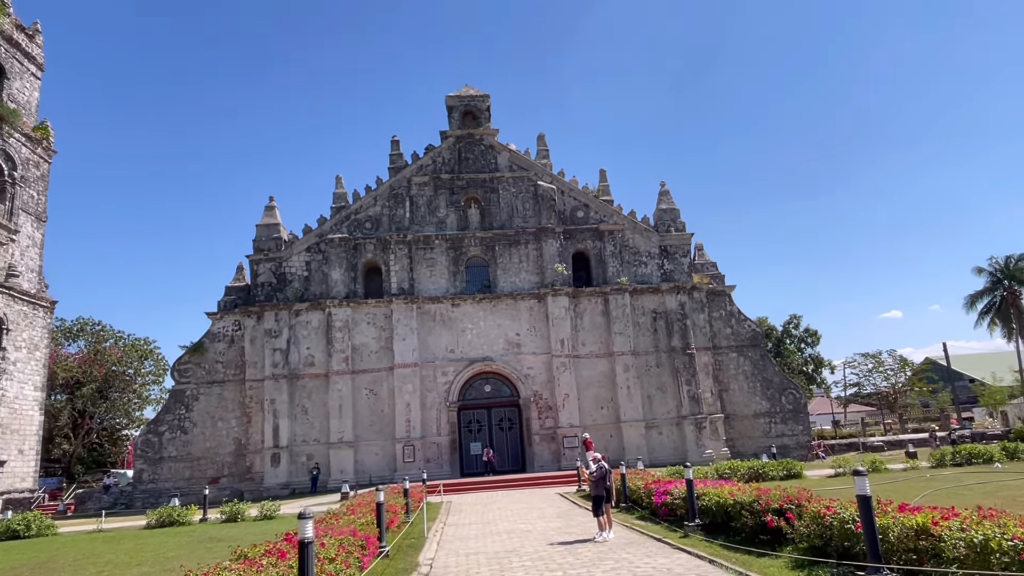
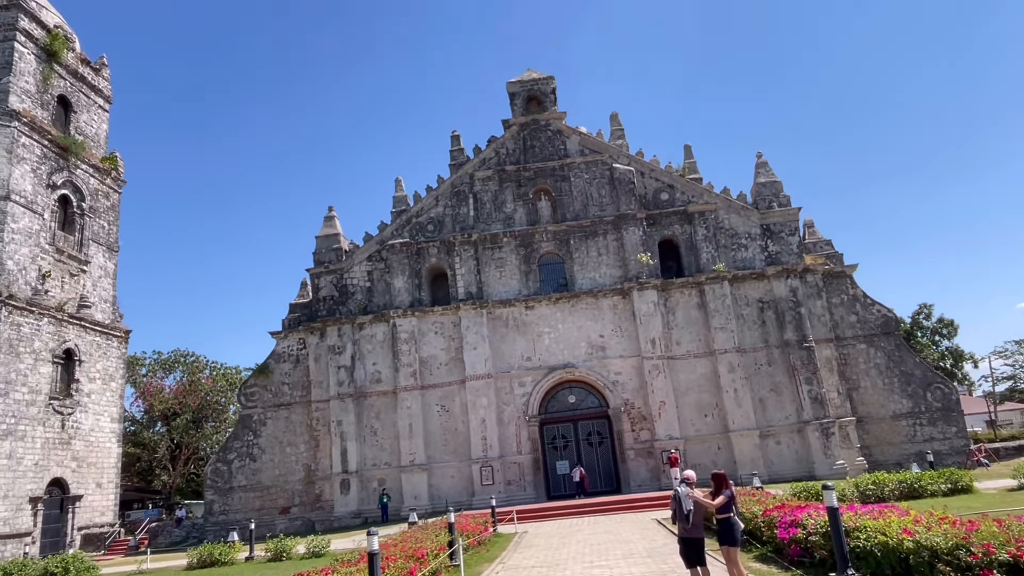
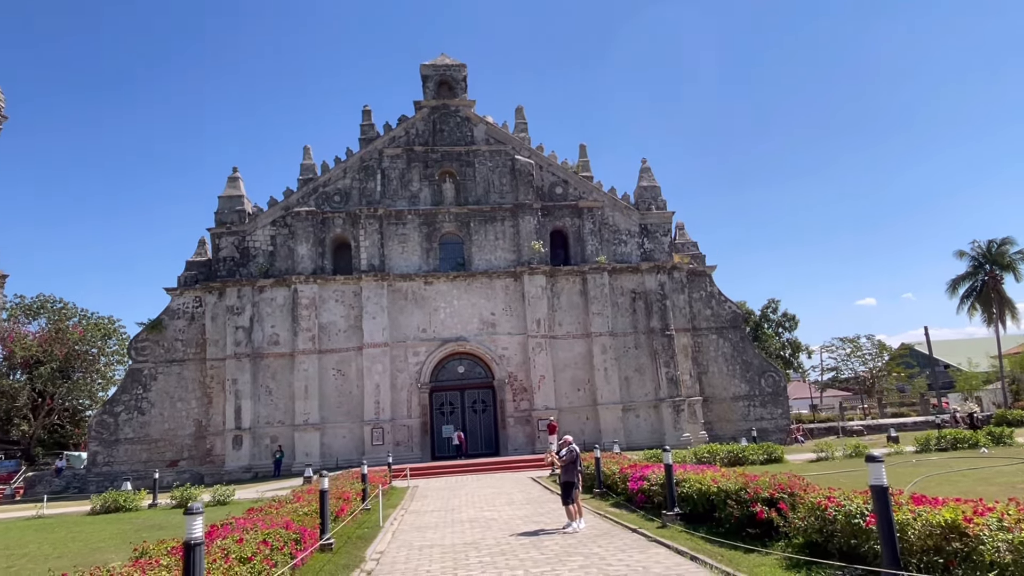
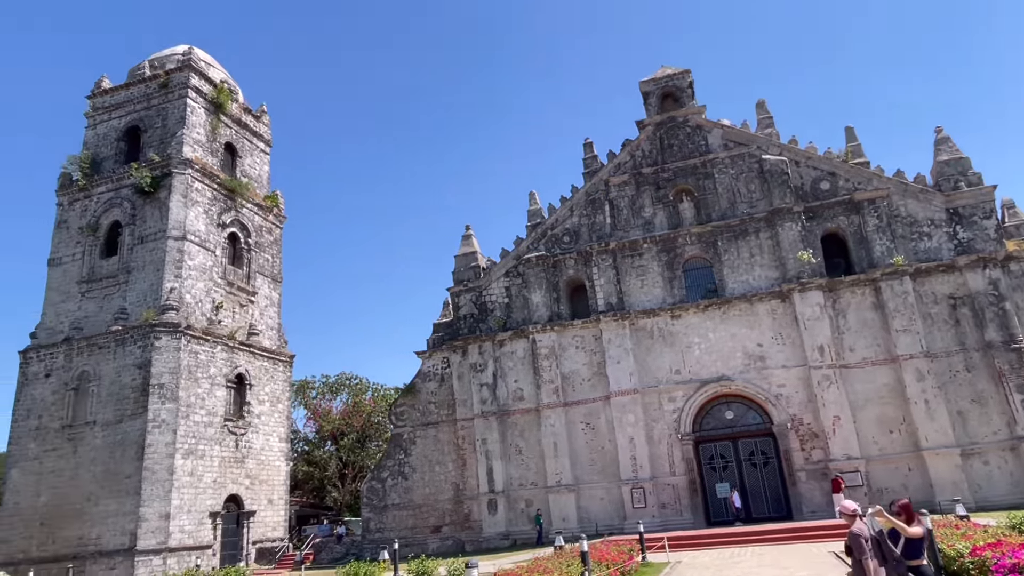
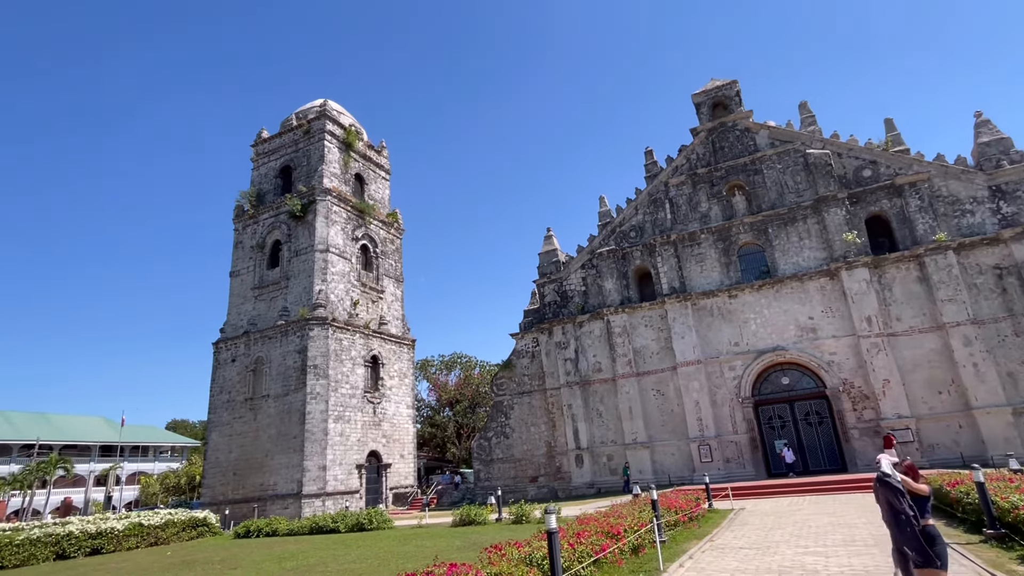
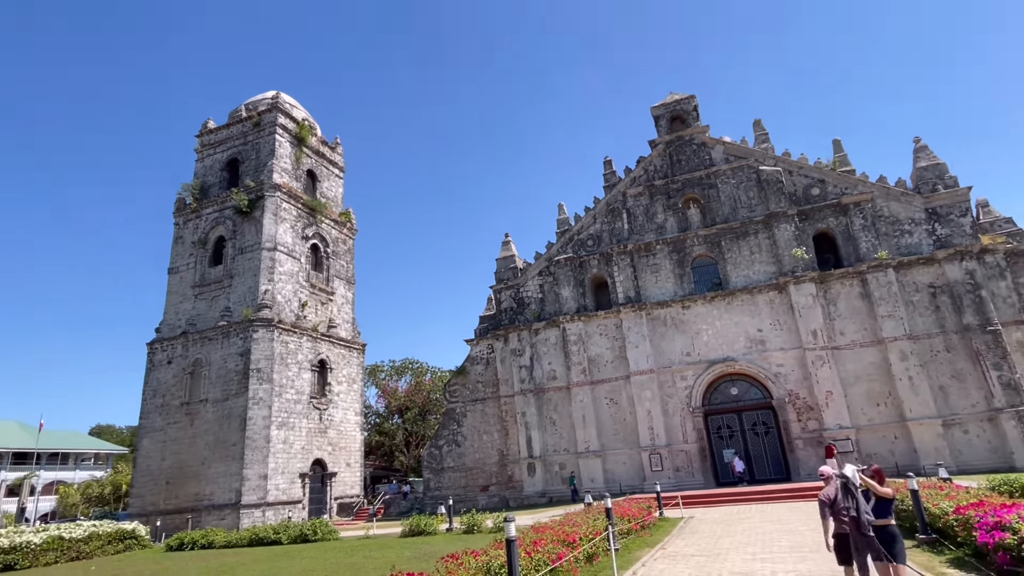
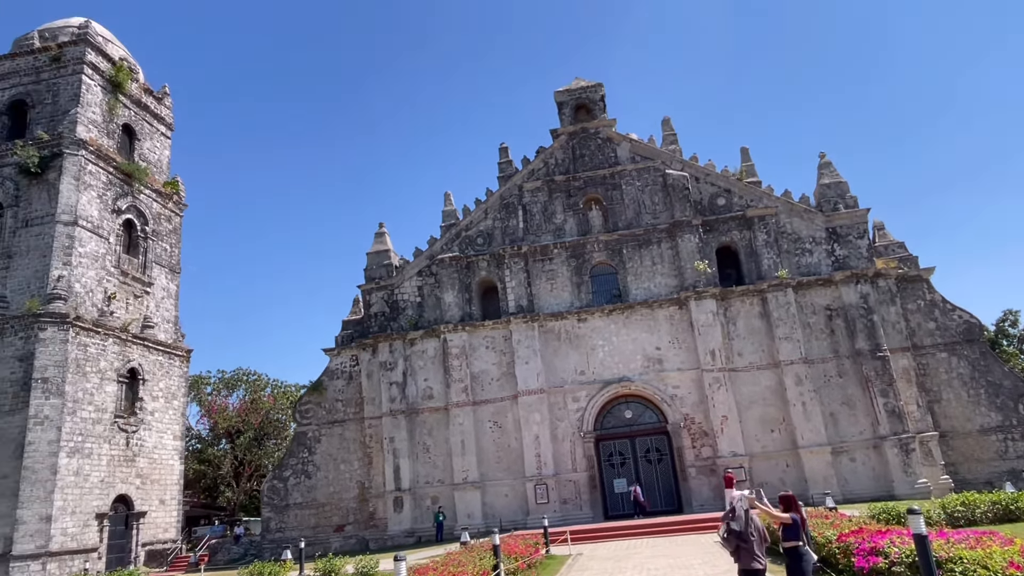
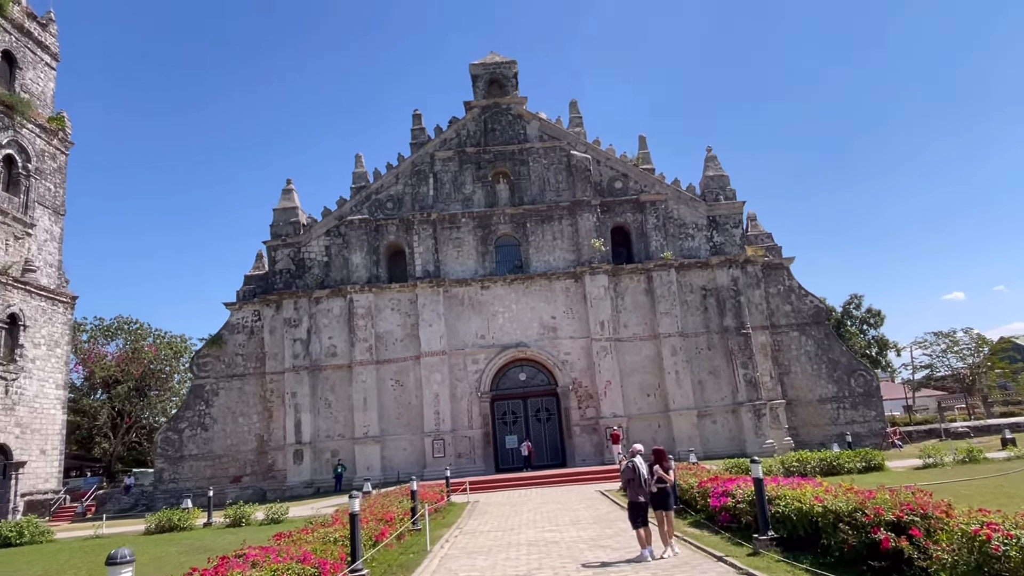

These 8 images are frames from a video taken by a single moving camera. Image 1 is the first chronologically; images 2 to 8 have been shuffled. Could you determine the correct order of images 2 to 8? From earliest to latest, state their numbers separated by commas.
3, 8, 2, 7, 4, 6, 5
